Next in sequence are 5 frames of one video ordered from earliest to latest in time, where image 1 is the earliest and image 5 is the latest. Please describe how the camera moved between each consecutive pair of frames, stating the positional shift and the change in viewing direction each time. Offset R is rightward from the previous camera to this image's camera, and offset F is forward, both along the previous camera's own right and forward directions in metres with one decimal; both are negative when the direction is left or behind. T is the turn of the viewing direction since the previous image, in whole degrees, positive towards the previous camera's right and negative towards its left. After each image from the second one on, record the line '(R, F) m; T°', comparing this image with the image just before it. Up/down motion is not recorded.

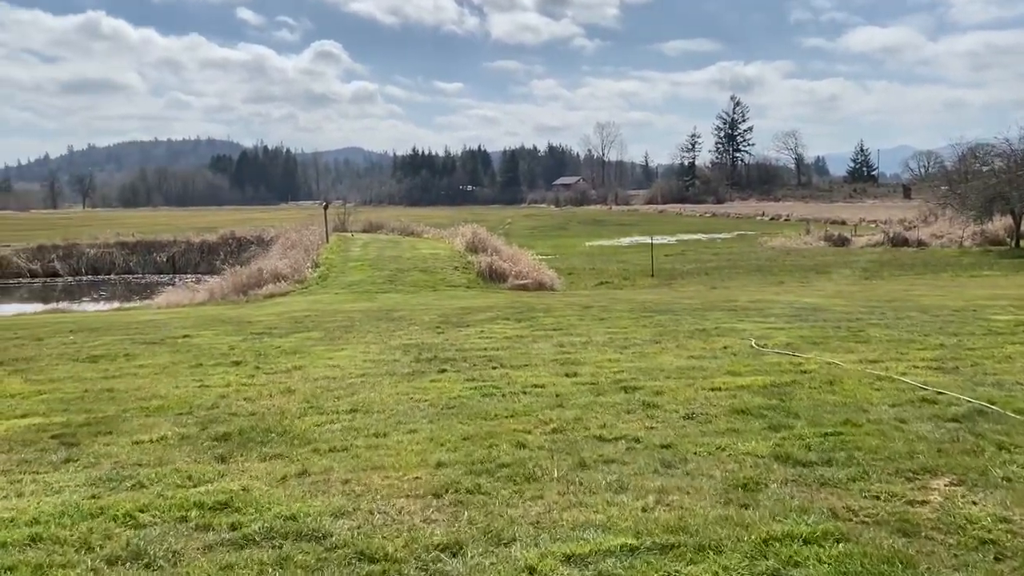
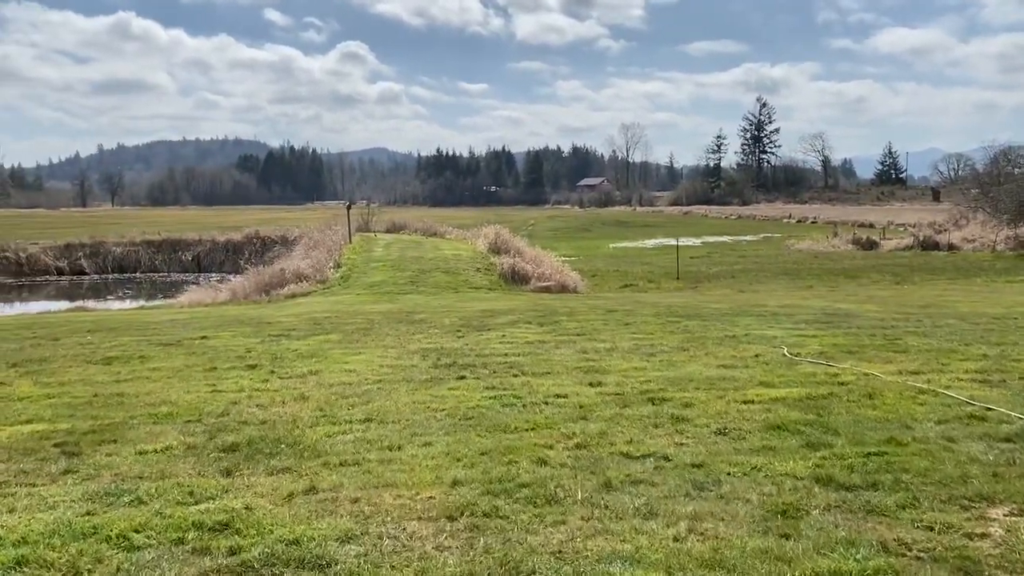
(0.0, +0.3) m; -2°
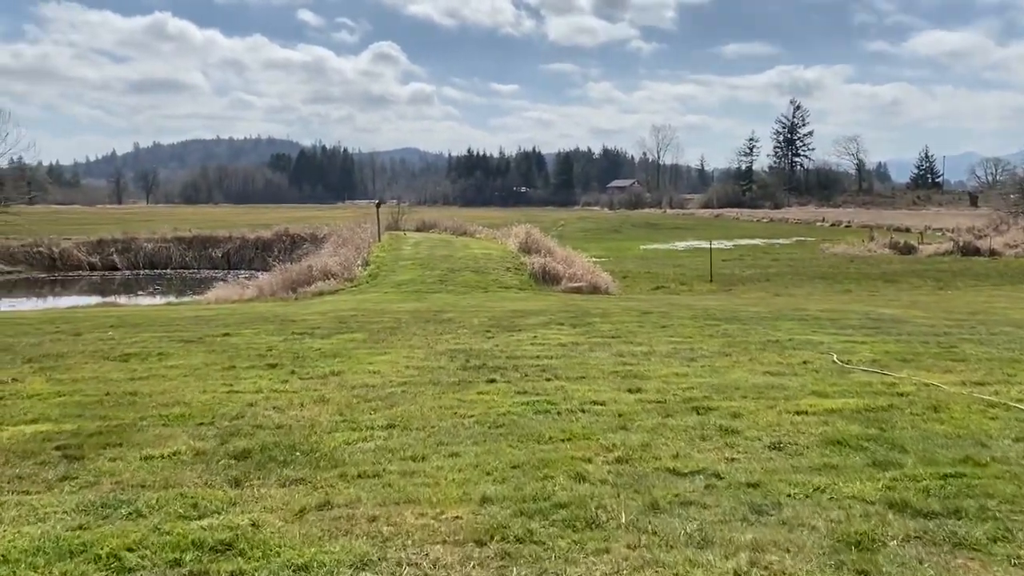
(0.0, +0.5) m; -2°
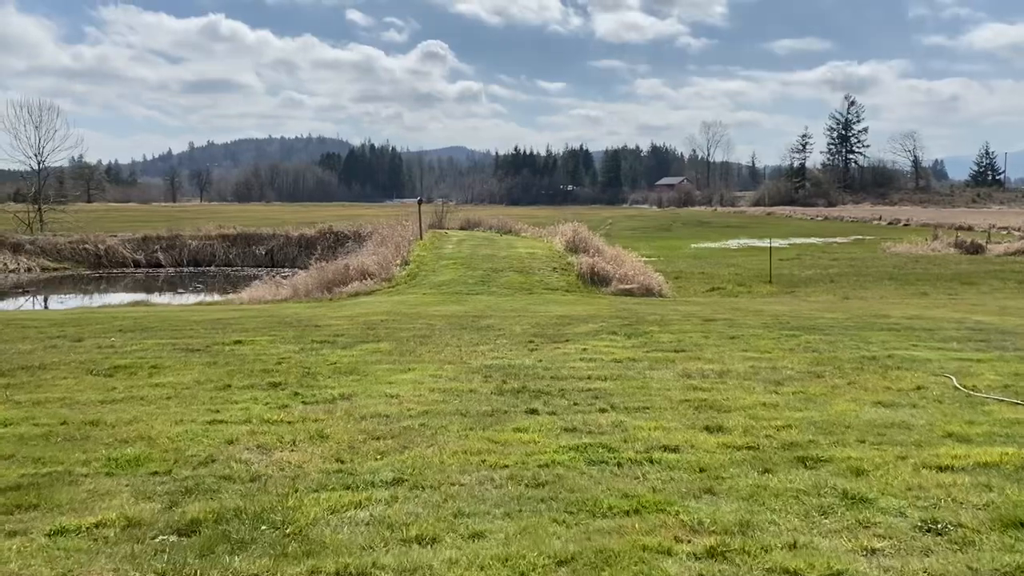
(0.0, +1.5) m; -3°
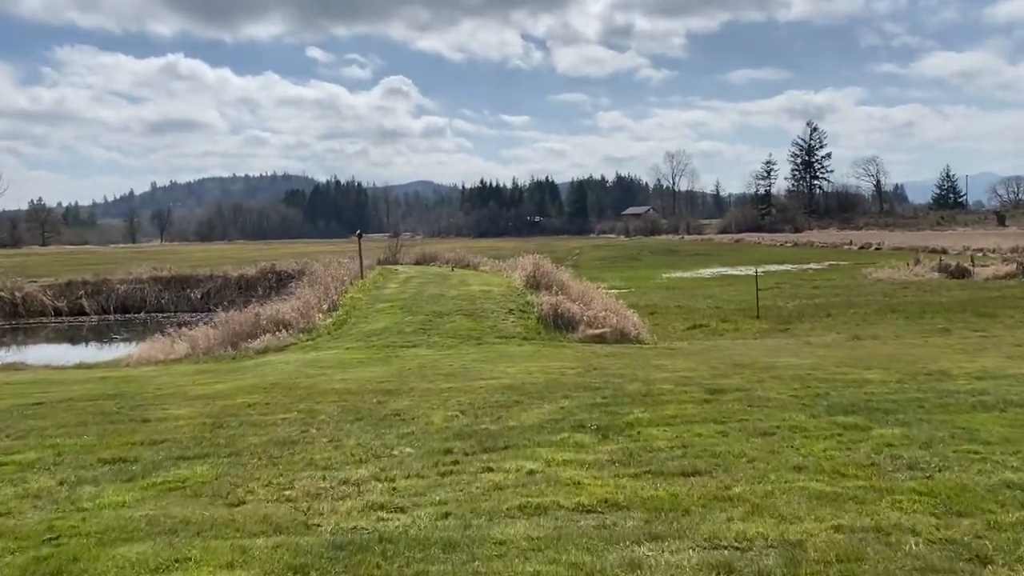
(+0.5, +4.0) m; +2°
